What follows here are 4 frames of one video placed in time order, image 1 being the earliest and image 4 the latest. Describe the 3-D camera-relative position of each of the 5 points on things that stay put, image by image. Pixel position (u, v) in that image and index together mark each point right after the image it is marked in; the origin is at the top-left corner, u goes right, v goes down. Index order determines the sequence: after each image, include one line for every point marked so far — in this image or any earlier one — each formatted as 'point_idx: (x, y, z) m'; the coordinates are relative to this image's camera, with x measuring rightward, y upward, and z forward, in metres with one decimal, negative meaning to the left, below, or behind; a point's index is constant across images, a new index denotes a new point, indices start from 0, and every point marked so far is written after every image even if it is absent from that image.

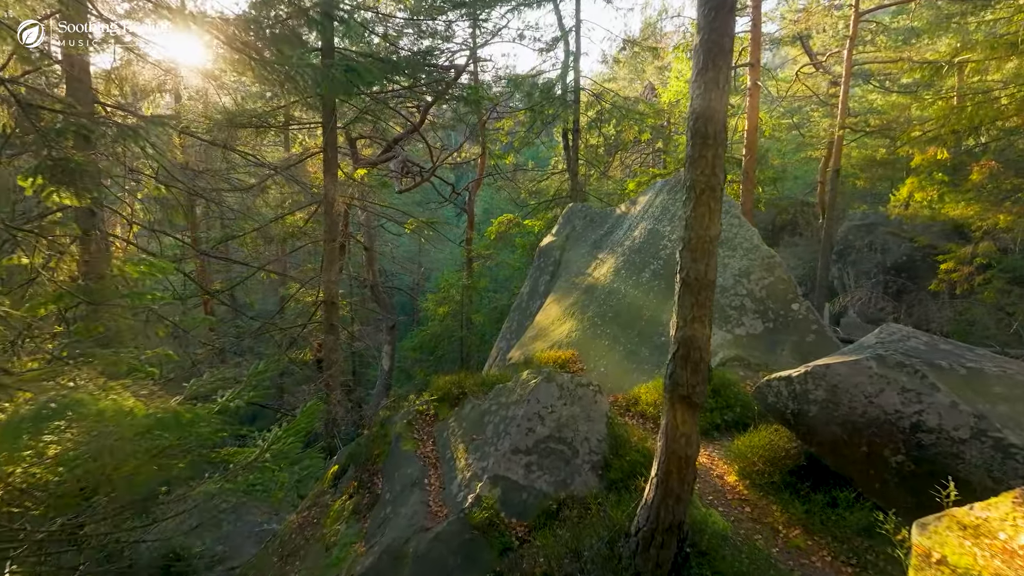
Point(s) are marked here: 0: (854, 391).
0: (+3.8, -1.1, +5.5) m
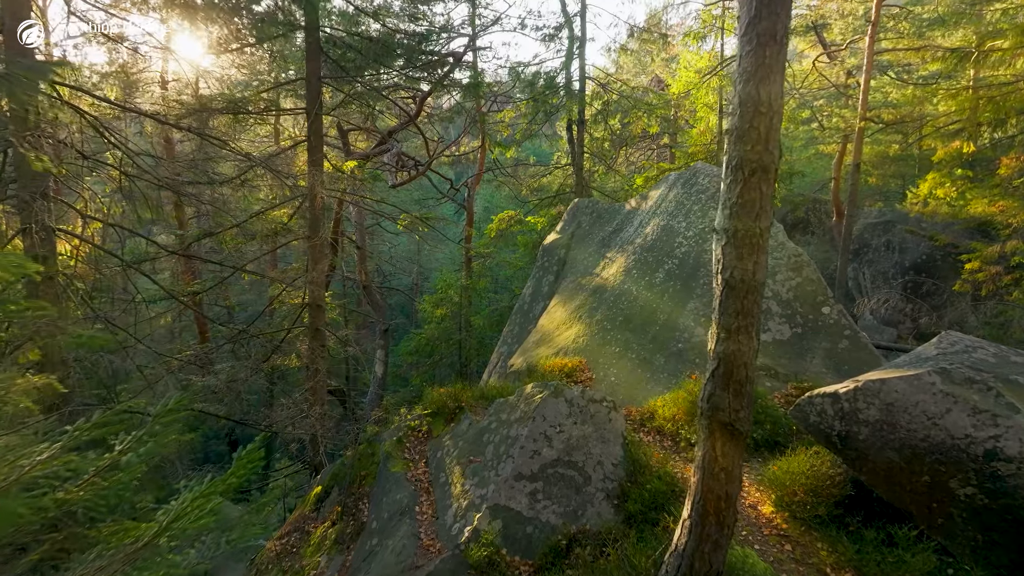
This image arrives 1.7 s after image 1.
0: (+3.8, -1.2, +4.8) m
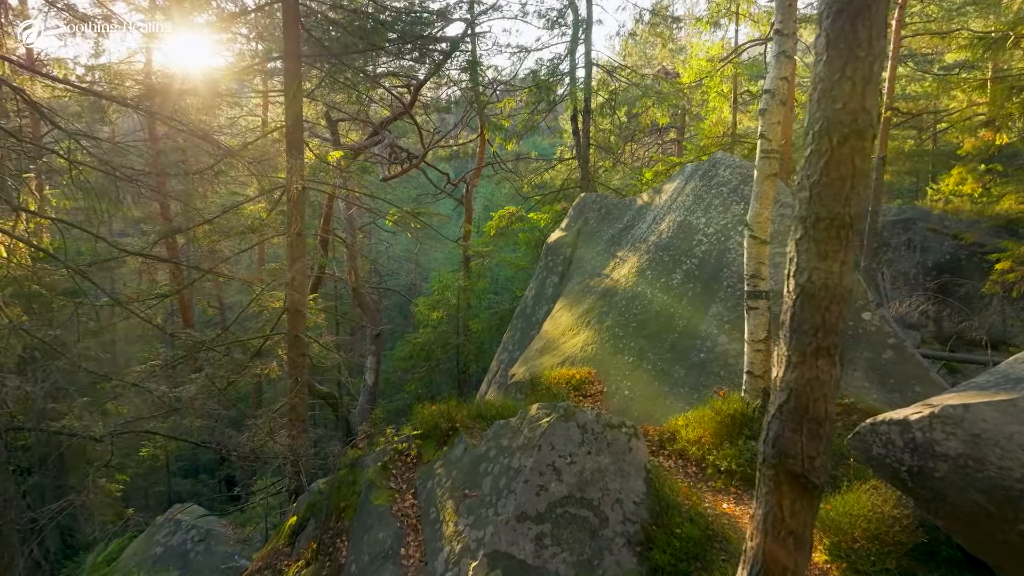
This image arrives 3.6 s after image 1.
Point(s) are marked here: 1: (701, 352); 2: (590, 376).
0: (+3.8, -1.2, +3.9) m
1: (+2.7, -0.9, +7.2) m
2: (+1.2, -1.3, +7.5) m
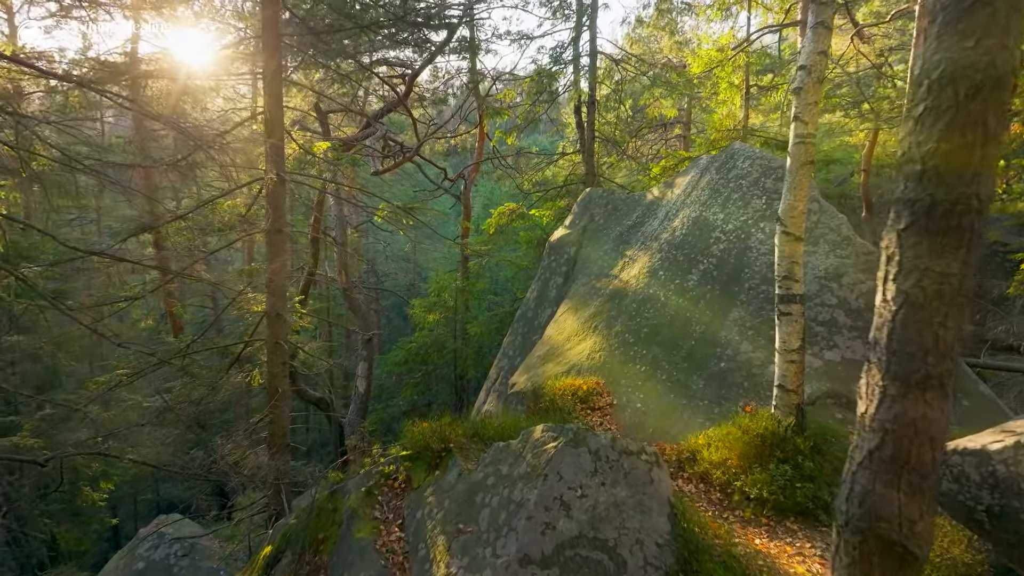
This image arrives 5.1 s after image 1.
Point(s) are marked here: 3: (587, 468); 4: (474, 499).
0: (+3.8, -1.2, +3.2) m
1: (+2.7, -0.9, +6.5) m
2: (+1.2, -1.3, +6.8) m
3: (+0.6, -1.5, +4.2) m
4: (-0.3, -1.9, +4.6) m
